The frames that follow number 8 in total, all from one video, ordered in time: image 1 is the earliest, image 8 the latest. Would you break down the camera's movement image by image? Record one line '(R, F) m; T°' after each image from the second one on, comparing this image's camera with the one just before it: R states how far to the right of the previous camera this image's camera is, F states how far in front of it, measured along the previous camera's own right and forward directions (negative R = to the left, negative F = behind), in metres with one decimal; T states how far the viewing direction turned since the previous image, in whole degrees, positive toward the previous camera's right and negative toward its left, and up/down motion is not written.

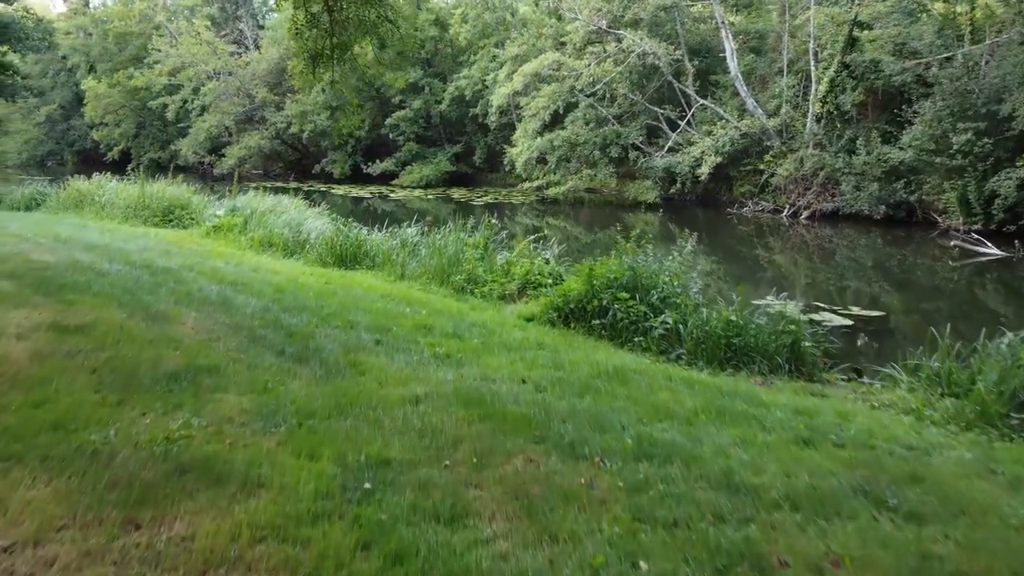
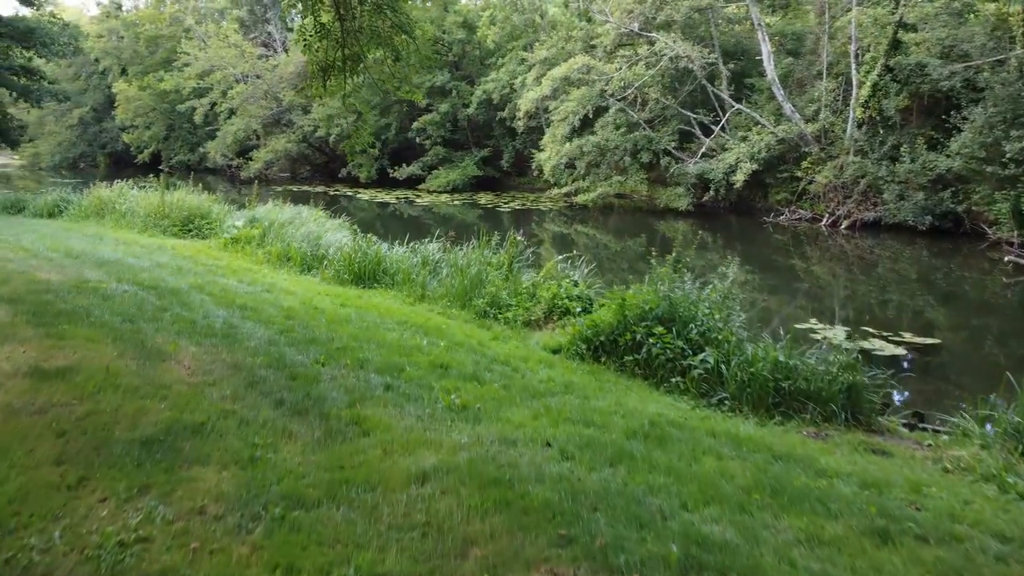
(0.0, +0.4) m; -2°
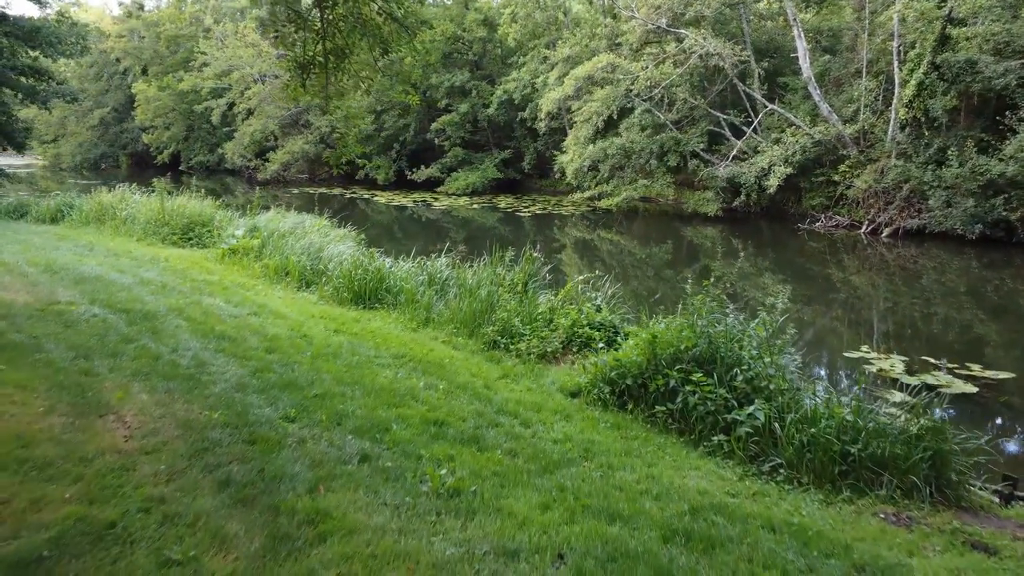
(+0.1, +0.7) m; -2°
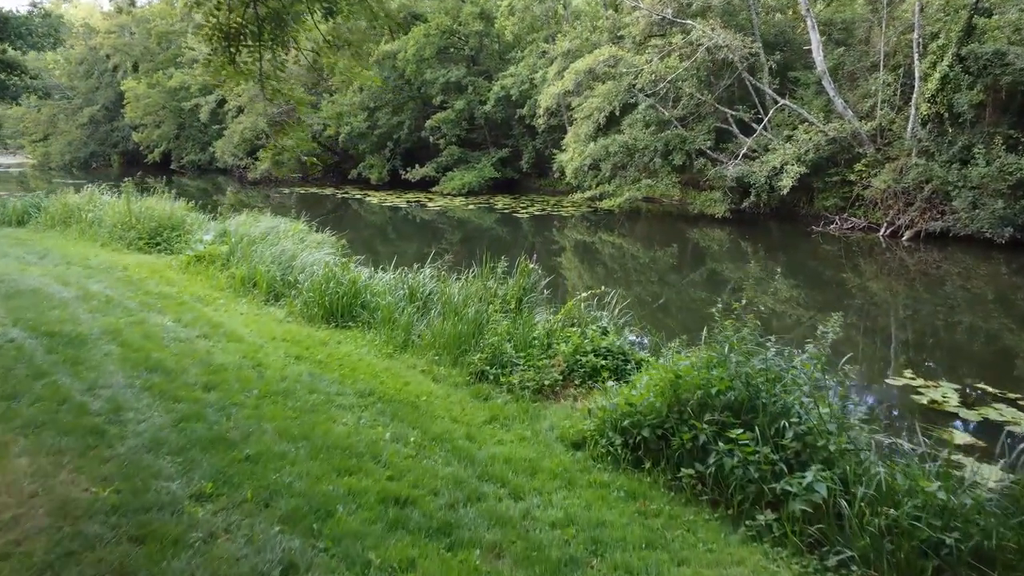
(0.0, +0.8) m; 0°
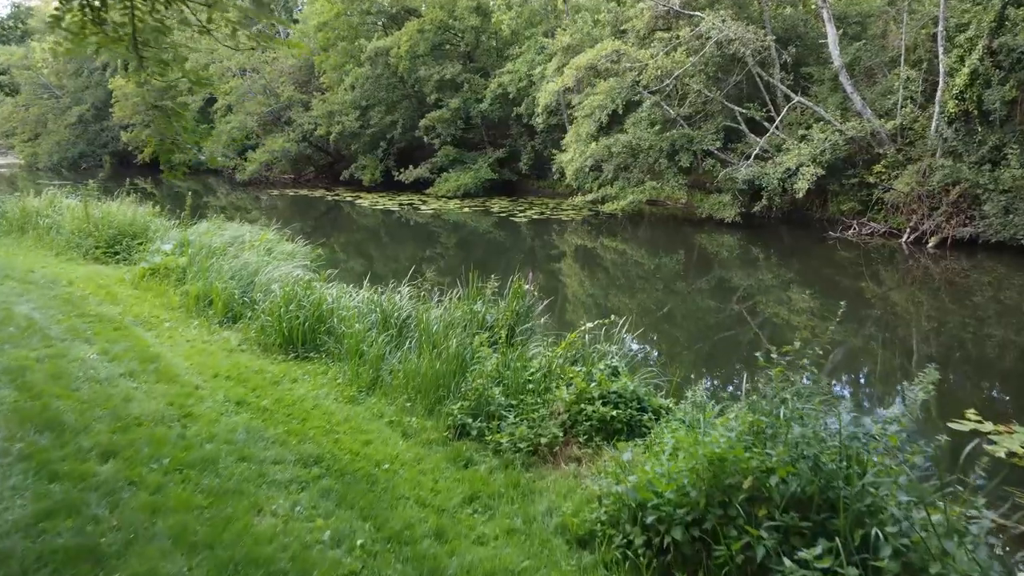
(0.0, +0.9) m; 0°
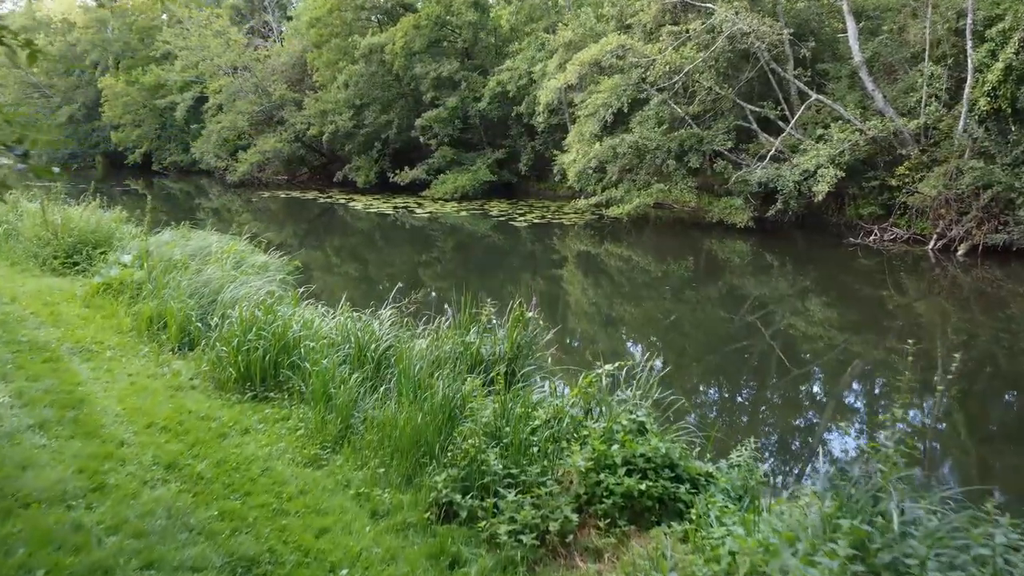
(0.0, +0.8) m; 0°
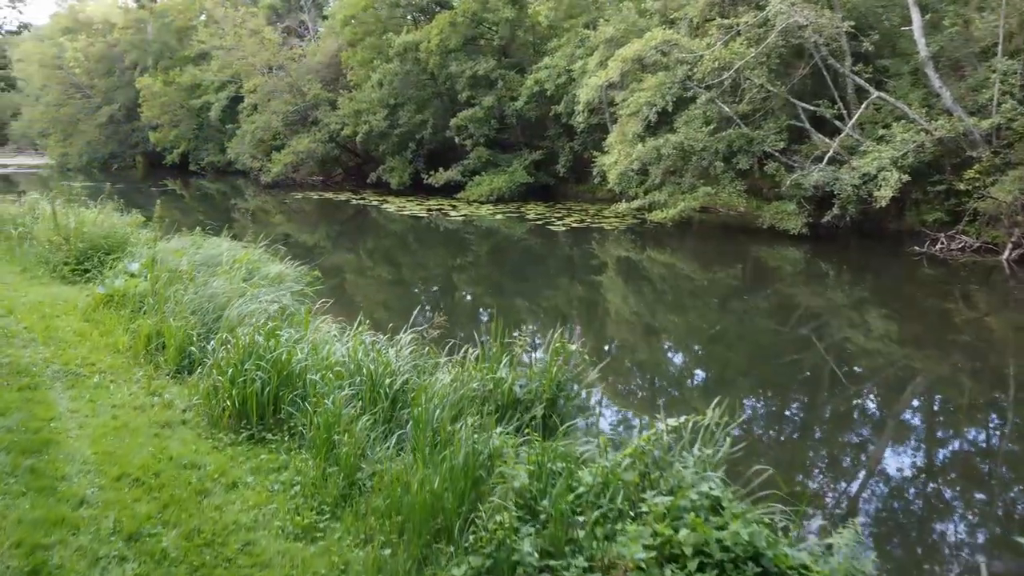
(0.0, +0.6) m; -3°
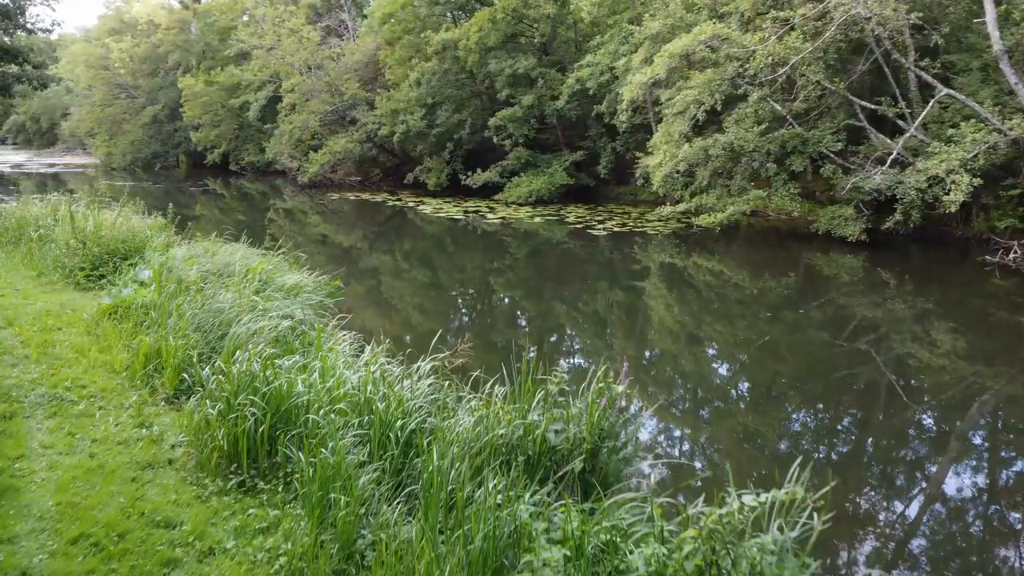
(0.0, +0.5) m; -3°
